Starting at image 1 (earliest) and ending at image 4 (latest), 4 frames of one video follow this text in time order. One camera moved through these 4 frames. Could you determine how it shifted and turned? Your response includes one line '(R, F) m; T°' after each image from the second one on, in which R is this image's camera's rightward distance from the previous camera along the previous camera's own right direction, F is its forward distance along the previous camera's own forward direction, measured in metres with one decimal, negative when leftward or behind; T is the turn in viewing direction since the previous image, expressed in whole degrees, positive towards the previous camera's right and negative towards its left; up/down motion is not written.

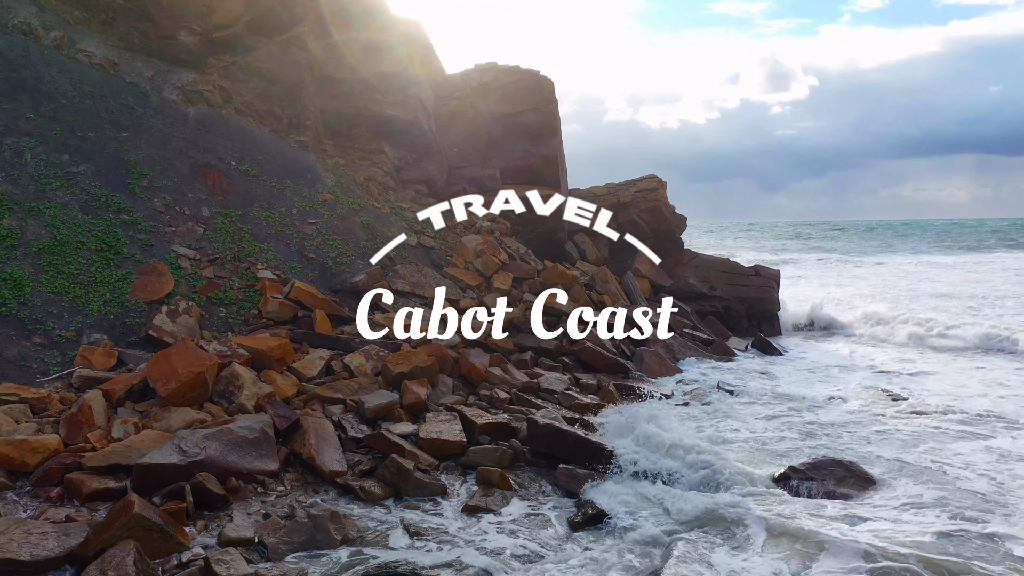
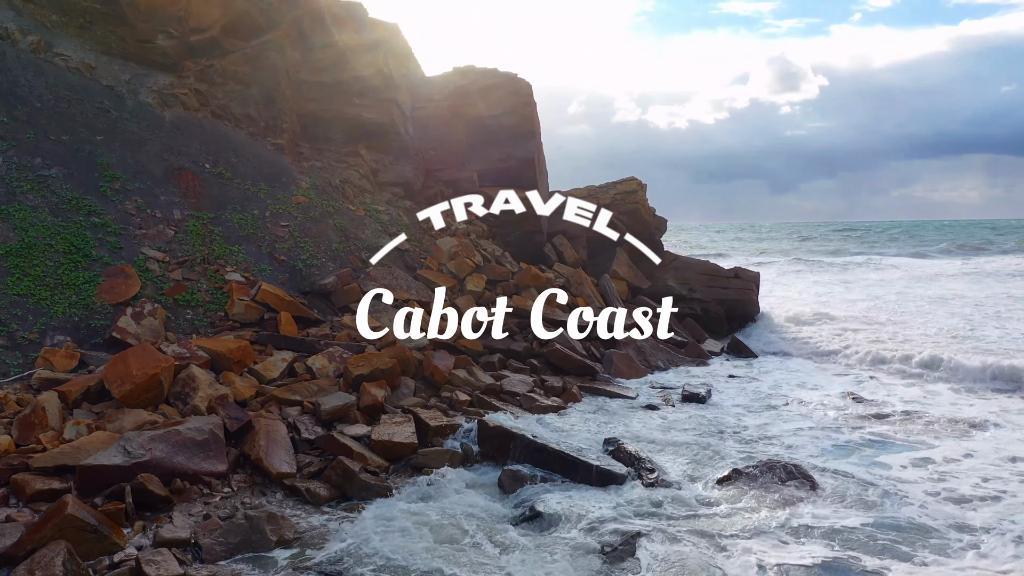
(+0.4, 0.0) m; -1°
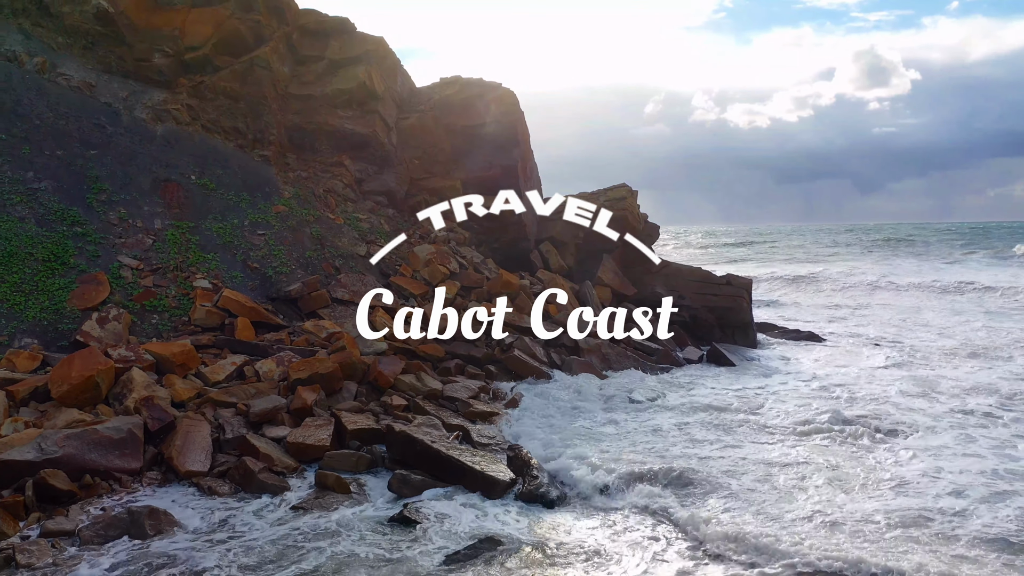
(+1.2, -0.1) m; -5°
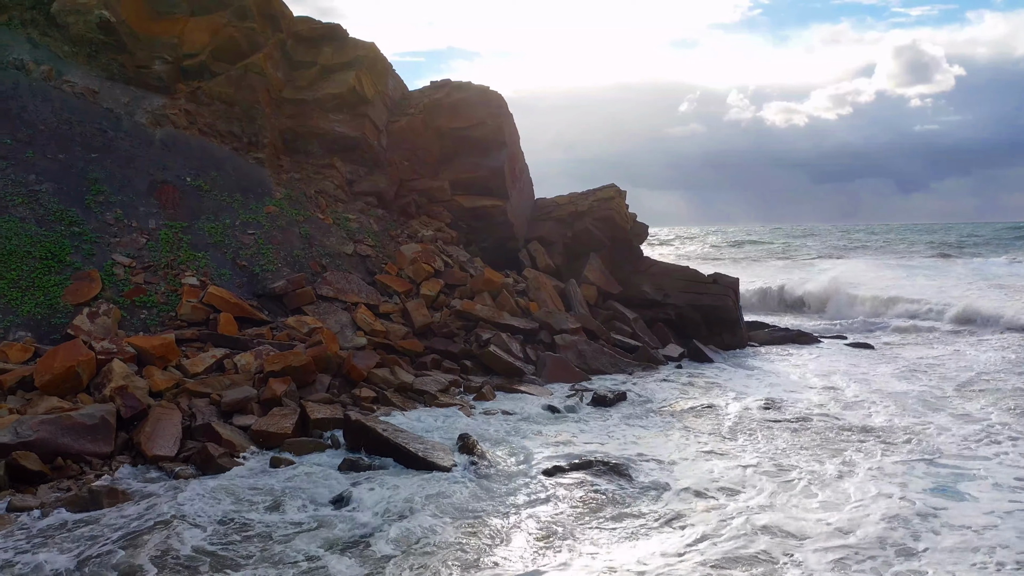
(+0.6, -0.3) m; -2°
